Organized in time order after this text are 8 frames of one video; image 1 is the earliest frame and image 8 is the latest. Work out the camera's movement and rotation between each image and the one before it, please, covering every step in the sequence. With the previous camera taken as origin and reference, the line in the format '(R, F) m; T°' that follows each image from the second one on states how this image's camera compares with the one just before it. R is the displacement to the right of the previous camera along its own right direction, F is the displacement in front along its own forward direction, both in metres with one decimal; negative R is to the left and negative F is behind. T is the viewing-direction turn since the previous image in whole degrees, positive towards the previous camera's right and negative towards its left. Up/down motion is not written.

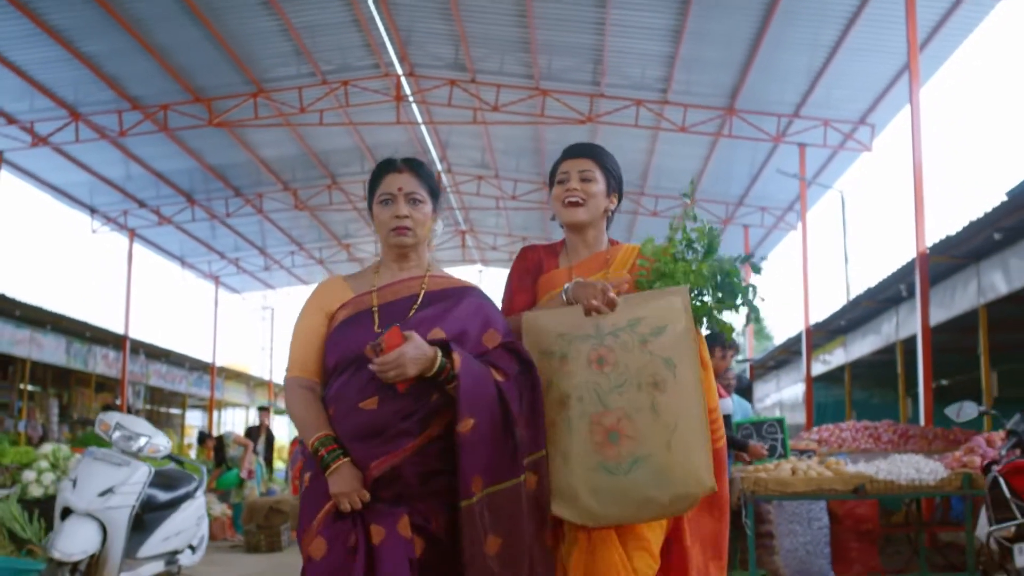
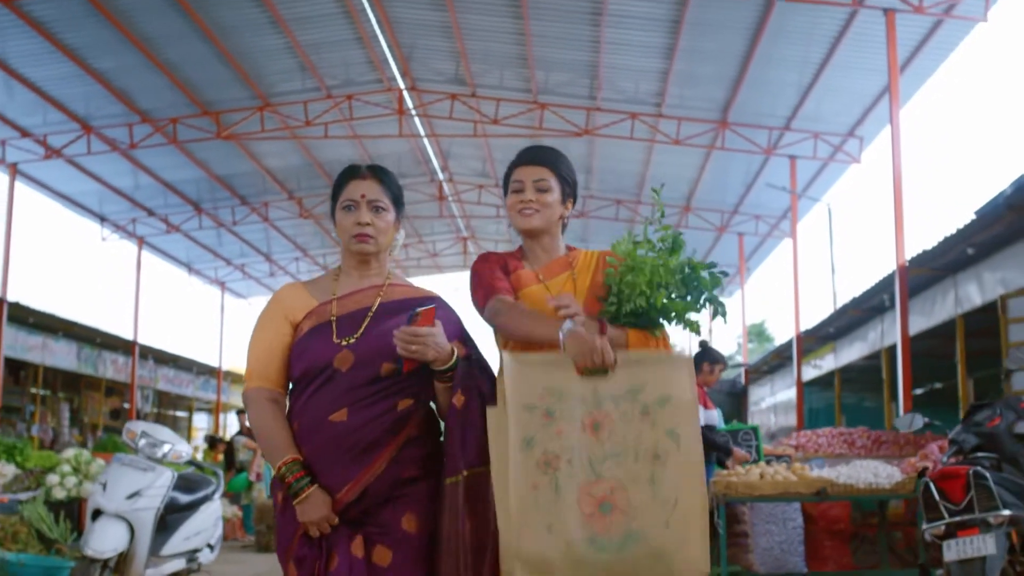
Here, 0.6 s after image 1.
(0.0, -0.4) m; 0°
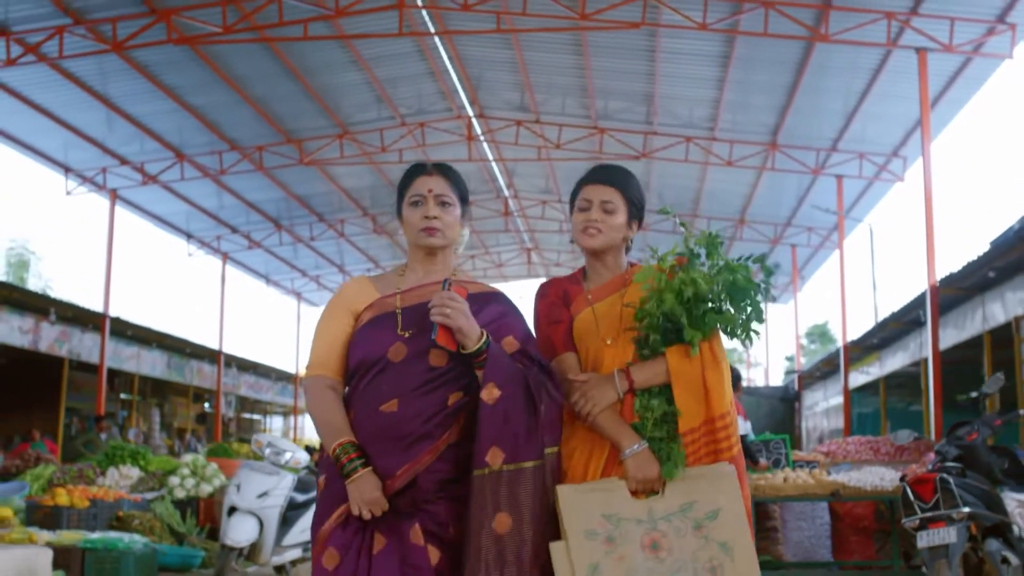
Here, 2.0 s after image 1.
(0.0, -1.0) m; -3°
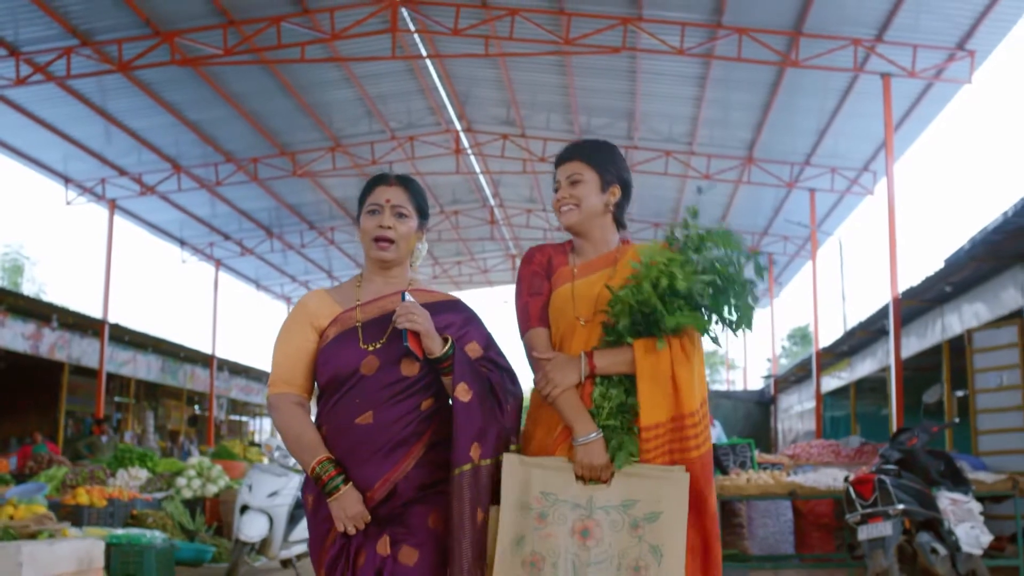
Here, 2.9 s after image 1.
(0.0, -0.6) m; +1°
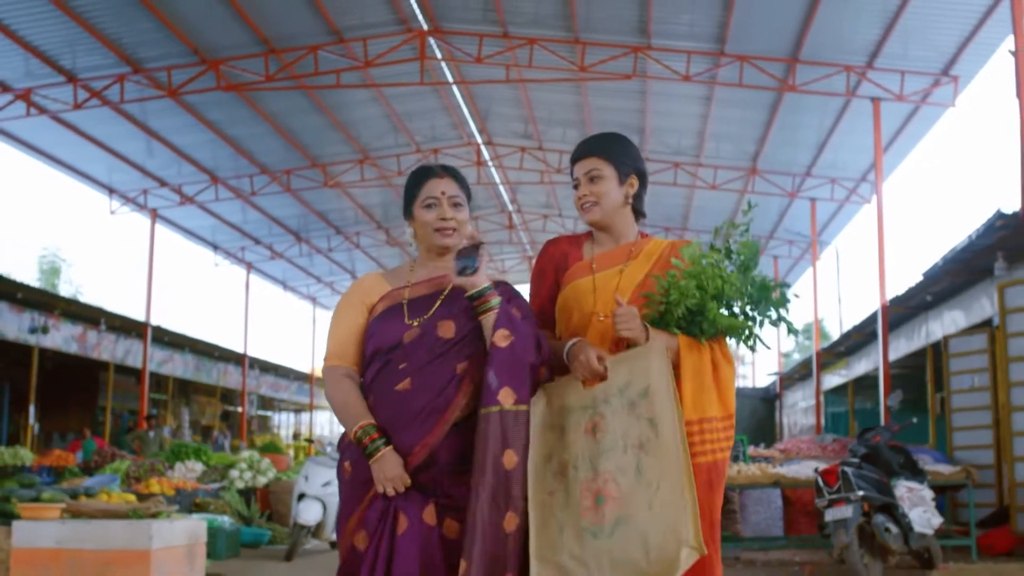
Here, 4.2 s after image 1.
(-0.1, -1.0) m; -1°
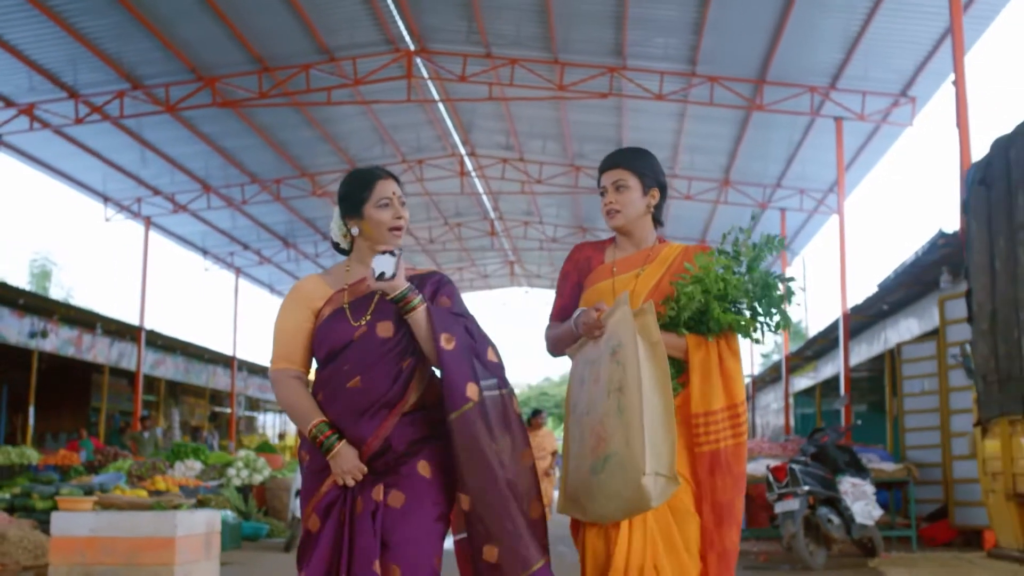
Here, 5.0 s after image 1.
(0.0, -0.7) m; +1°
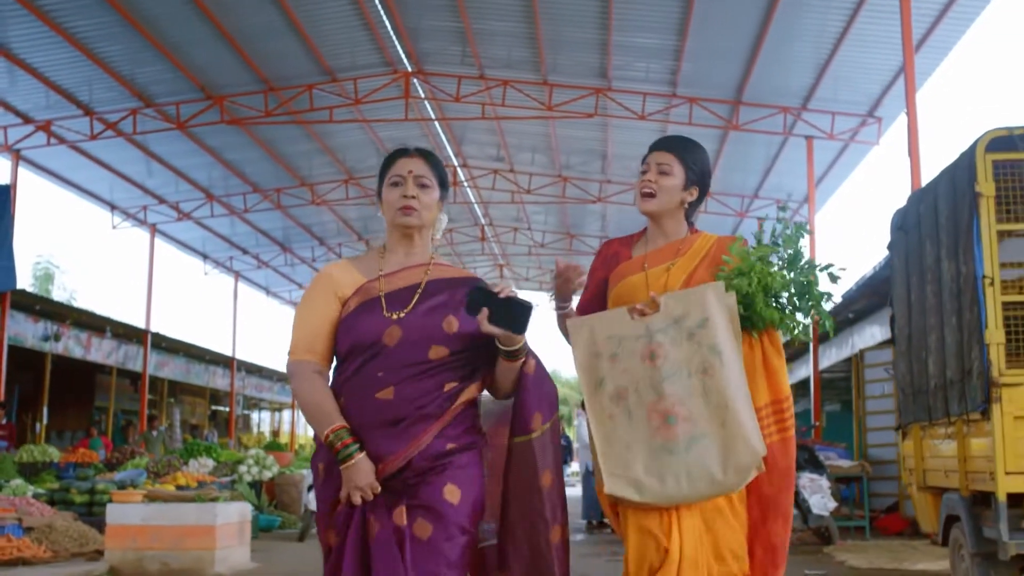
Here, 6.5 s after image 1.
(-0.1, -0.9) m; +1°
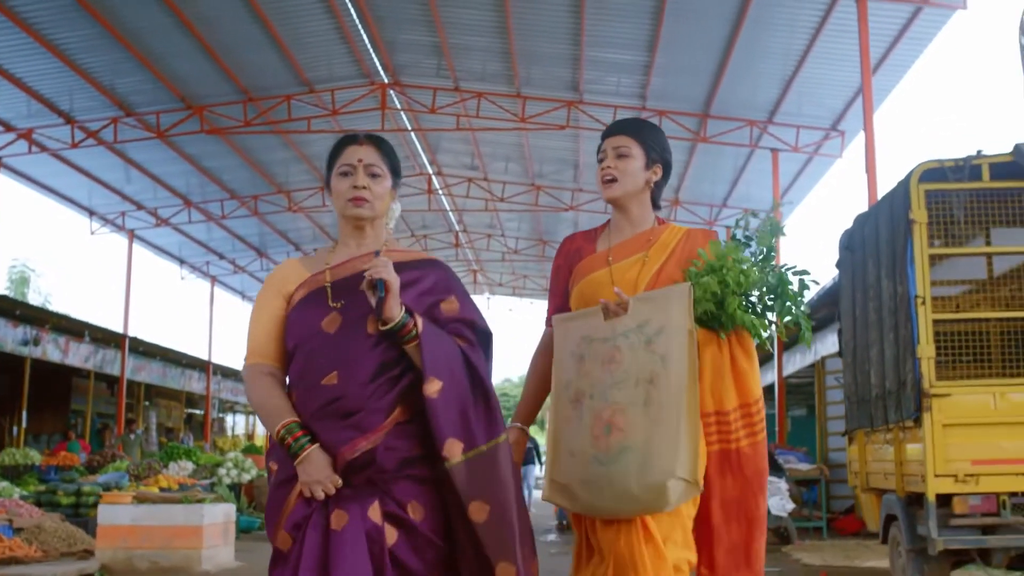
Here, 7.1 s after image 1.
(0.0, -0.4) m; +2°
